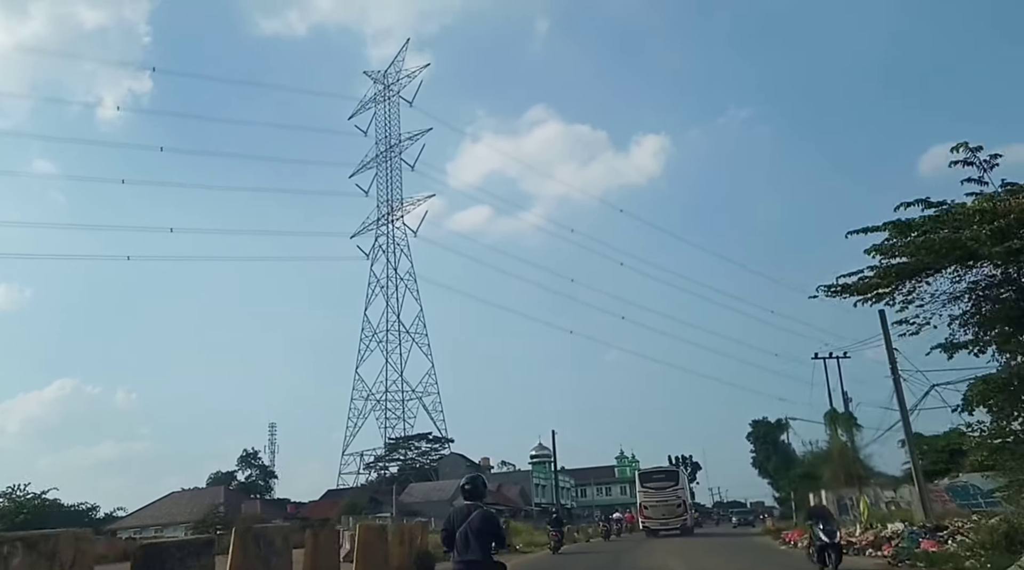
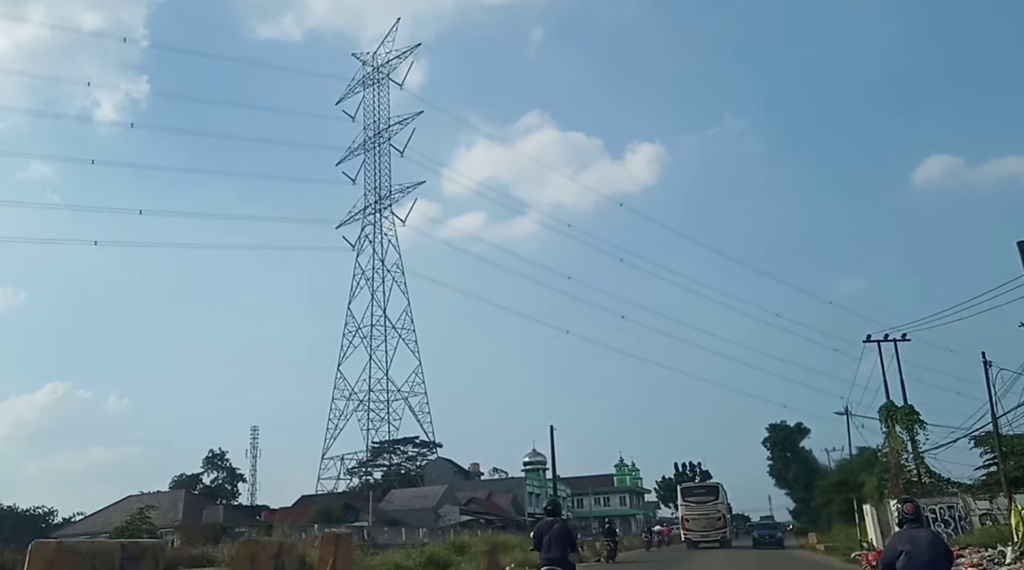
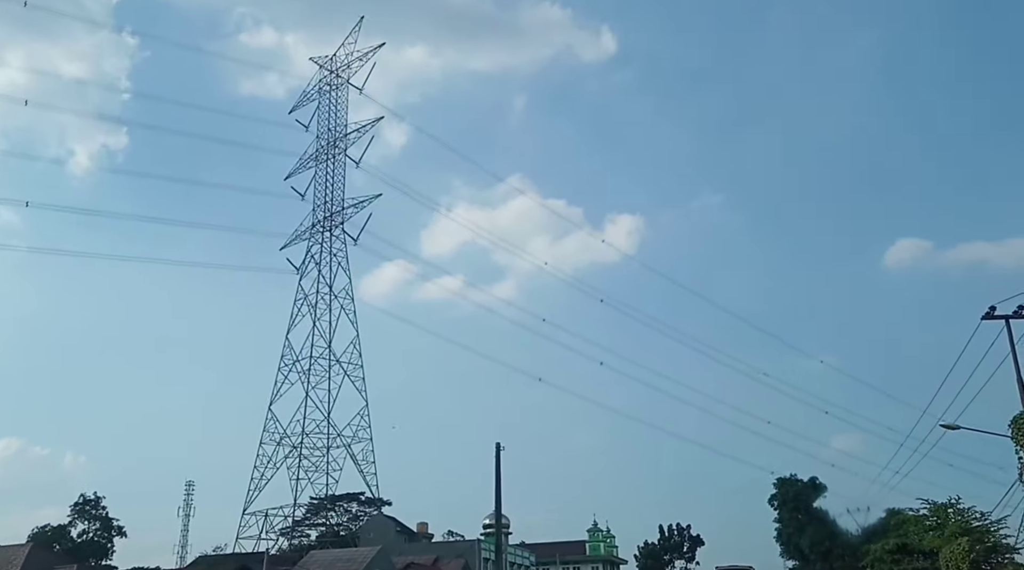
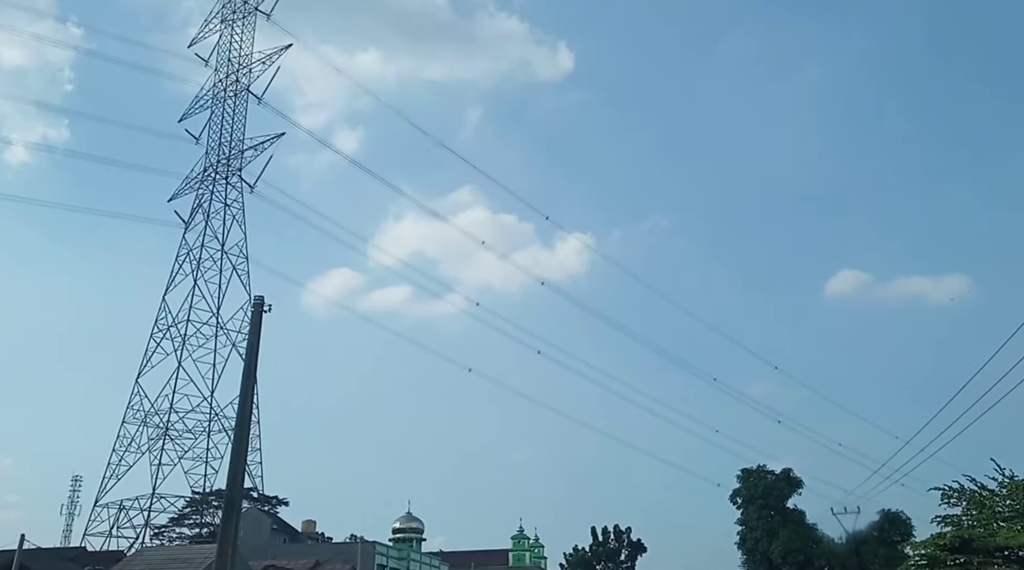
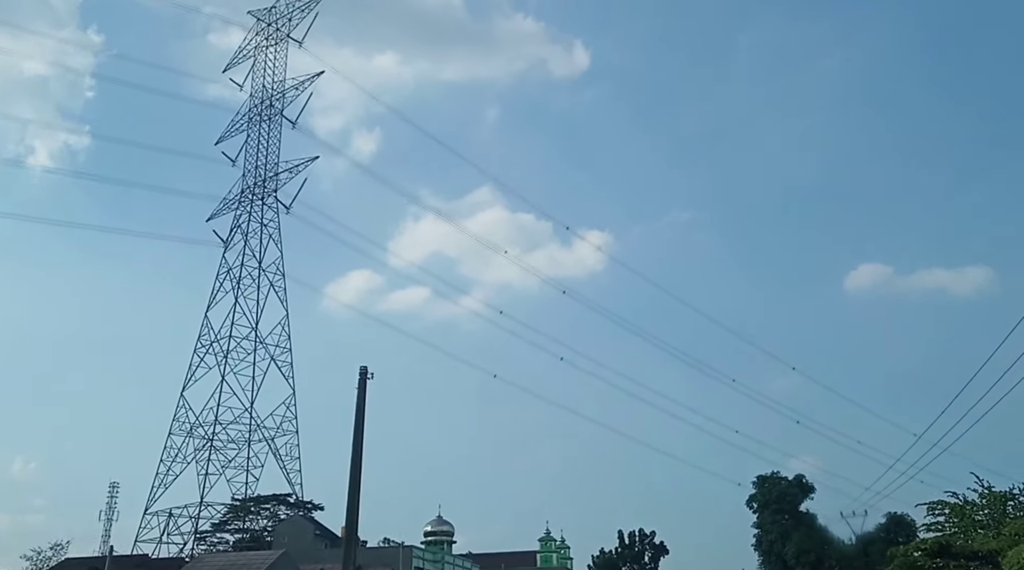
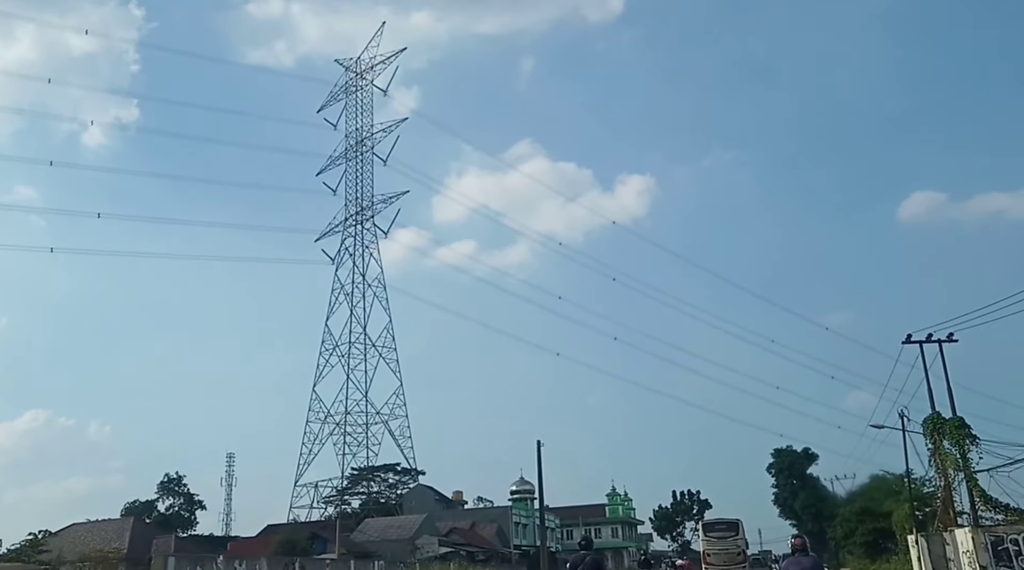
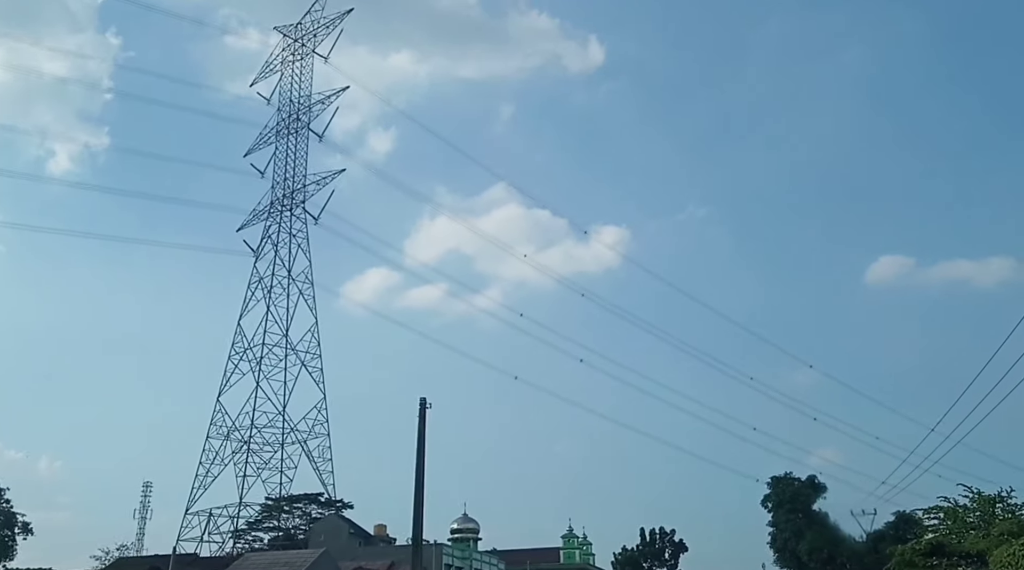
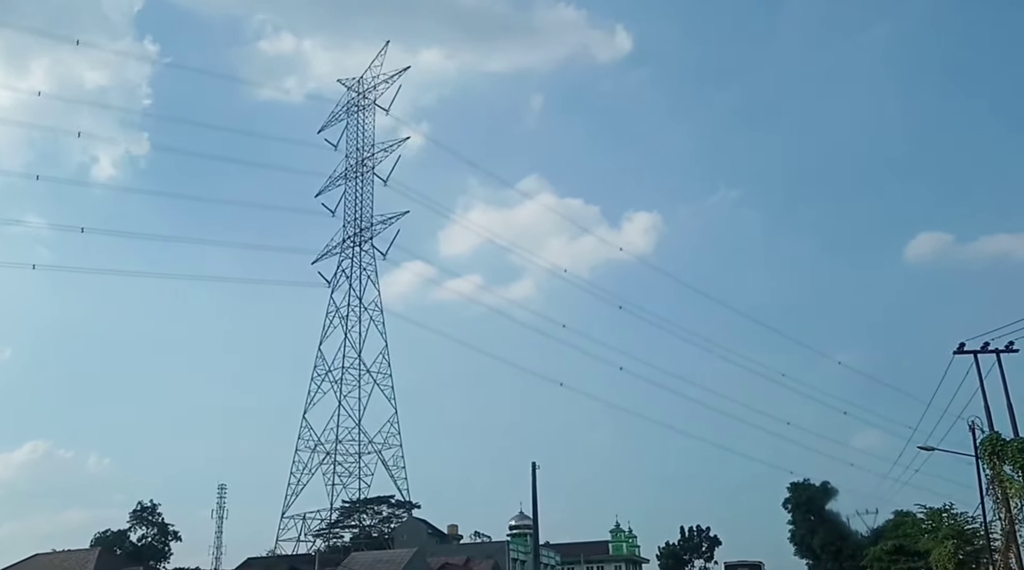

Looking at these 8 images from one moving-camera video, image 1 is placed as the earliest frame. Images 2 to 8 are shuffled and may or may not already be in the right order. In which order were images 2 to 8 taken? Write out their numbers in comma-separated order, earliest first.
2, 6, 8, 3, 7, 5, 4
